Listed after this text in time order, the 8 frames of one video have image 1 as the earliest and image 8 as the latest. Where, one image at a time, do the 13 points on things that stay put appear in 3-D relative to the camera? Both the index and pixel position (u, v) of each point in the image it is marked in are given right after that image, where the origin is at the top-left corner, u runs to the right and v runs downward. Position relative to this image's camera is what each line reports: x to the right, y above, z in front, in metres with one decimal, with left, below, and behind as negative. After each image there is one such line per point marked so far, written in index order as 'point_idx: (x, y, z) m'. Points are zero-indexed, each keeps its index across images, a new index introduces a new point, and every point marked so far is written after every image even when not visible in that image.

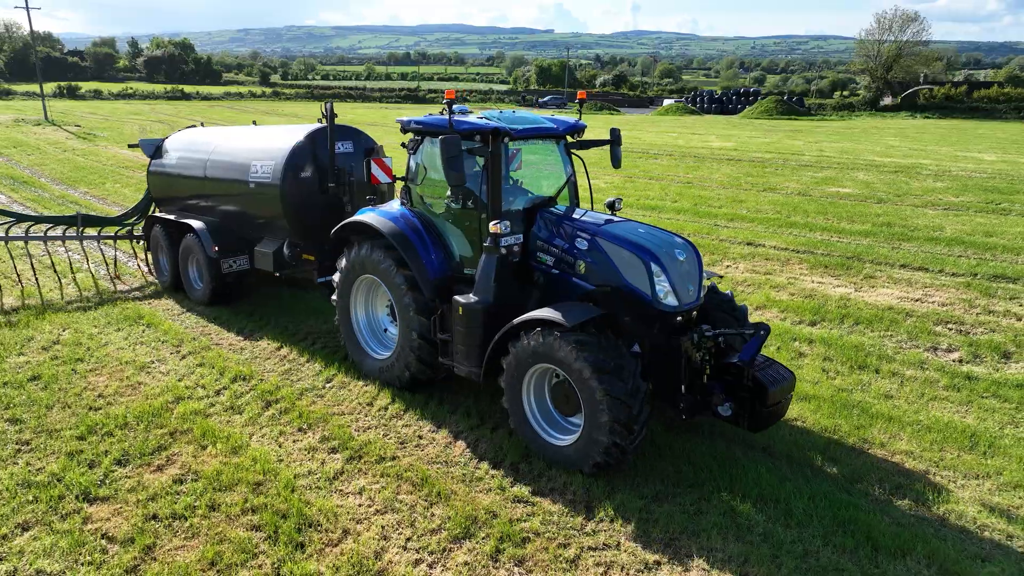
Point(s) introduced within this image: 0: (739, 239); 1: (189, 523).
0: (+4.0, +0.9, +12.2) m
1: (-1.9, -1.3, +4.0) m
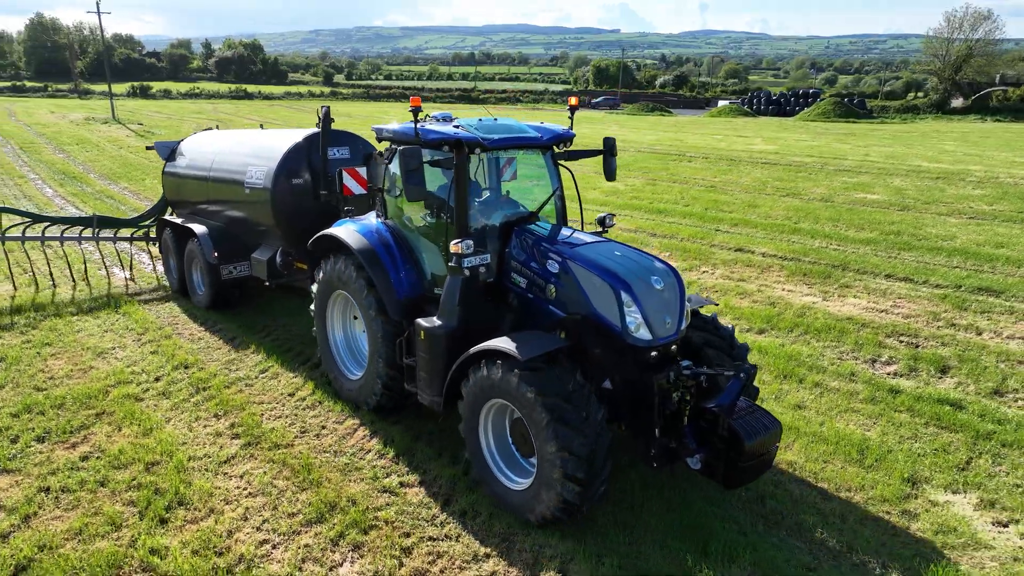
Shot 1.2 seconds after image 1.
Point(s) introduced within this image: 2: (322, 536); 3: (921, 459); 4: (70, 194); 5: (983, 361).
0: (+3.8, +0.8, +12.1) m
1: (-2.7, -1.3, +4.3) m
2: (-1.1, -1.4, +4.0) m
3: (+2.8, -1.2, +4.8) m
4: (-12.0, +2.6, +19.2) m
5: (+4.3, -0.7, +6.4) m
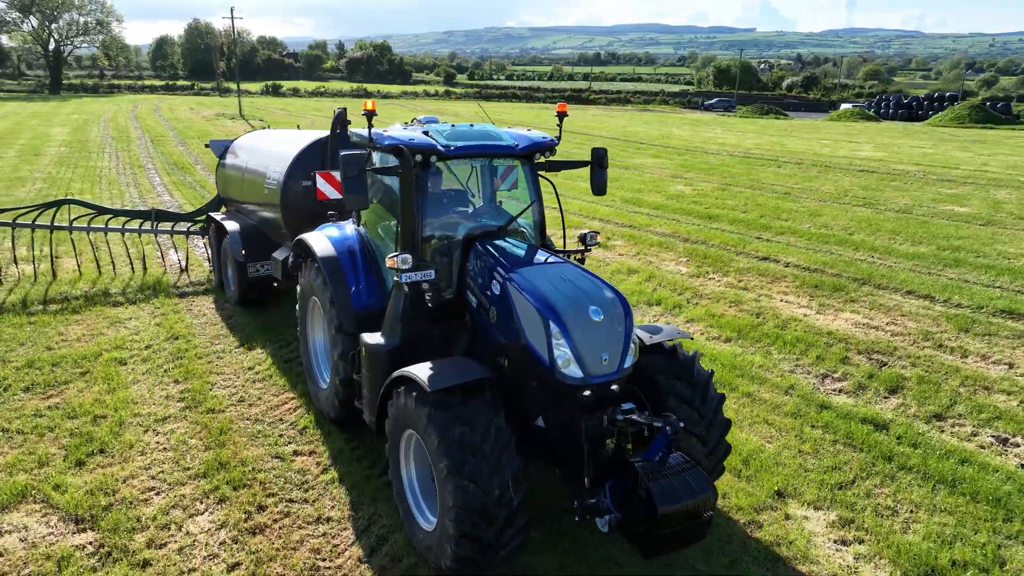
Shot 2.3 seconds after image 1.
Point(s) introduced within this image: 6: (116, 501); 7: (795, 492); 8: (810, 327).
0: (+4.2, +0.6, +11.7) m
1: (-3.6, -1.1, +5.1) m
2: (-2.0, -1.3, +4.5) m
3: (+2.0, -1.2, +4.7) m
4: (-10.2, +3.2, +21.2) m
5: (+3.7, -0.8, +6.1) m
6: (-2.5, -1.3, +4.3) m
7: (+1.8, -1.3, +4.5) m
8: (+3.3, -0.4, +7.7) m
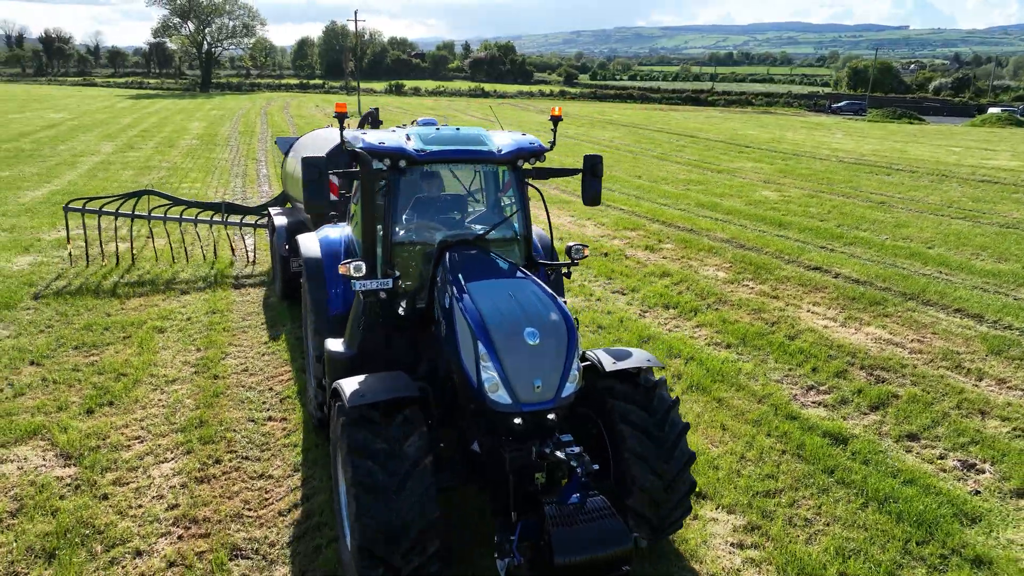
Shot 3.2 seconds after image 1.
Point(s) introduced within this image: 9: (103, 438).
0: (+4.9, +0.4, +11.3) m
1: (-3.9, -0.8, +6.0) m
2: (-2.5, -1.1, +5.1) m
3: (+1.5, -1.3, +4.7) m
4: (-7.7, +3.7, +22.9) m
5: (+3.4, -0.9, +5.8) m
6: (-2.9, -1.1, +5.0) m
7: (+1.3, -1.3, +4.5) m
8: (+3.3, -0.5, +7.4) m
9: (-3.0, -1.1, +5.1) m
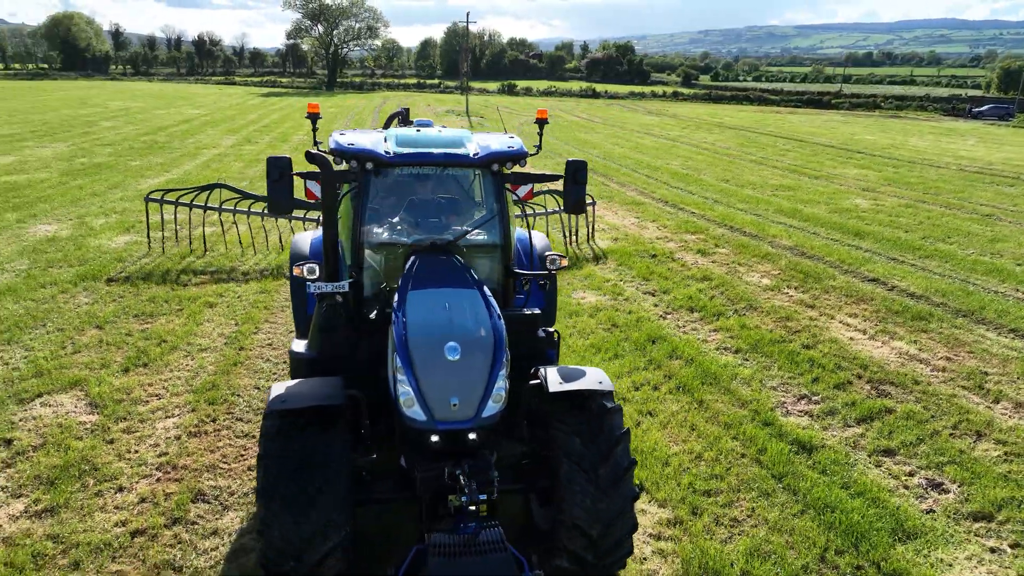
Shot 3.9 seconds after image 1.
0: (+5.6, +0.2, +10.7) m
1: (-4.0, -0.6, +6.8) m
2: (-2.7, -0.9, +5.8) m
3: (+1.1, -1.3, +4.8) m
4: (-4.9, +4.1, +24.1) m
5: (+3.2, -1.0, +5.5) m
6: (-3.2, -0.9, +5.7) m
7: (+0.9, -1.3, +4.6) m
8: (+3.4, -0.6, +7.2) m
9: (-3.2, -0.9, +5.9) m
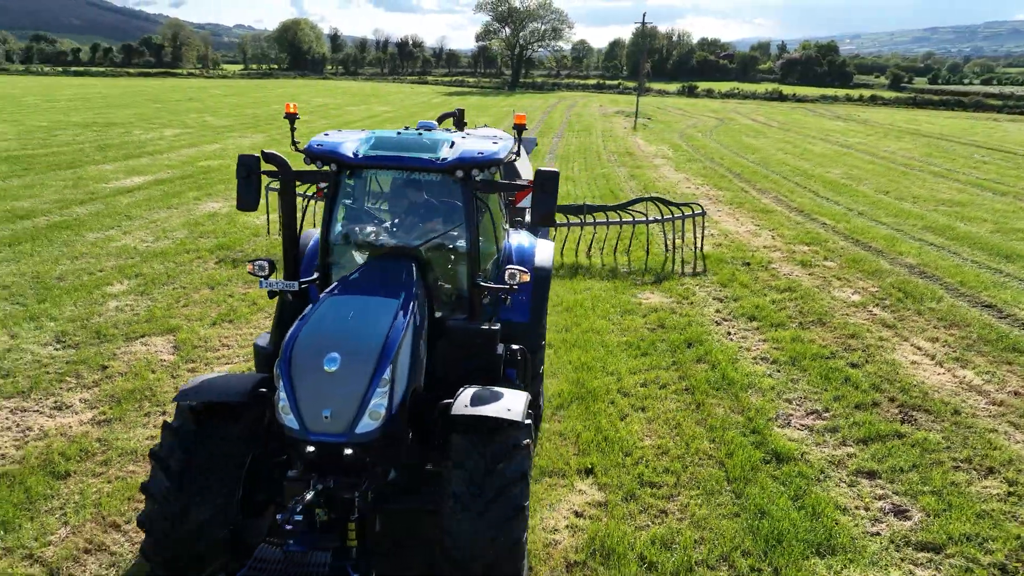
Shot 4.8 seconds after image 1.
0: (+6.7, -0.2, +9.7) m
1: (-3.5, -0.2, +8.1) m
2: (-2.6, -0.6, +6.8) m
3: (+0.9, -1.2, +4.9) m
4: (0.0, +4.3, +25.1) m
5: (+3.1, -1.2, +5.2) m
6: (-3.0, -0.6, +6.9) m
7: (+0.6, -1.3, +4.8) m
8: (+3.7, -0.8, +6.7) m
9: (-3.0, -0.5, +7.0) m
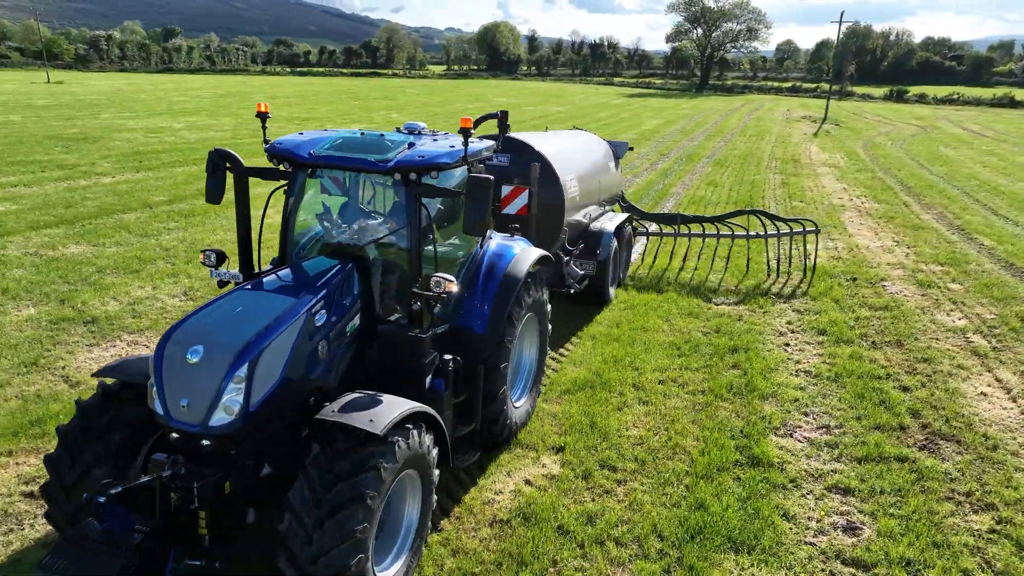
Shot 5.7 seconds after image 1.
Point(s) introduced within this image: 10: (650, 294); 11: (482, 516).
0: (+7.6, -0.6, +8.3) m
1: (-2.7, +0.2, +9.3) m
2: (-2.1, -0.3, +7.8) m
3: (+0.7, -1.2, +5.2) m
4: (+5.2, +4.2, +24.9) m
5: (+2.9, -1.3, +4.8) m
6: (-2.5, -0.2, +8.0) m
7: (+0.4, -1.2, +5.1) m
8: (+3.9, -1.0, +6.2) m
9: (-2.5, -0.2, +8.1) m
10: (+1.8, -0.1, +9.3) m
11: (-0.2, -1.4, +4.3) m
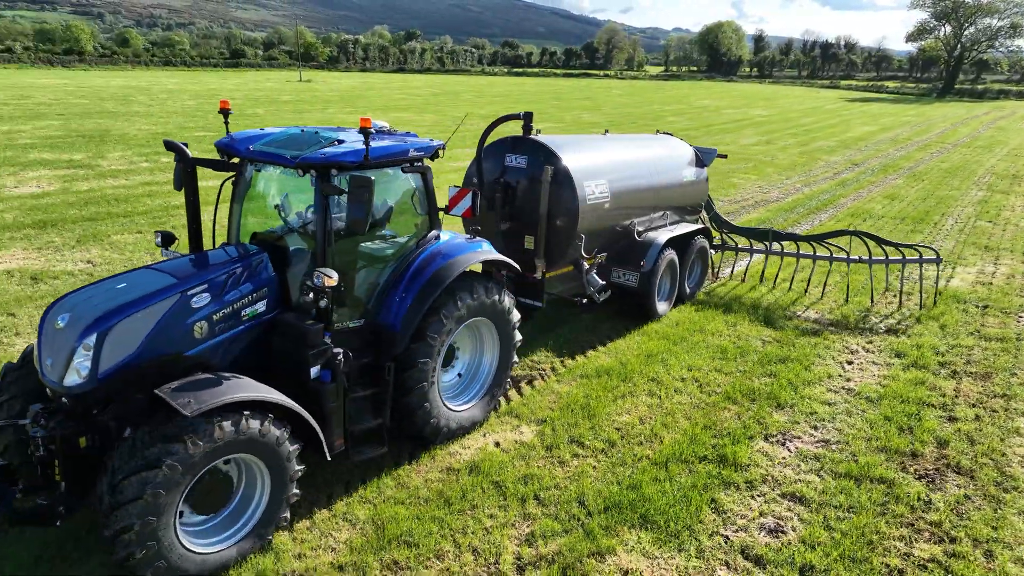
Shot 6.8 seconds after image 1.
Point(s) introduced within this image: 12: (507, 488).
0: (+8.1, -1.2, +6.7) m
1: (-1.4, +0.5, +10.4) m
2: (-1.3, 0.0, +8.8) m
3: (+0.6, -1.1, +5.5) m
4: (+10.8, +3.6, +23.2) m
5: (+2.6, -1.4, +4.6) m
6: (-1.7, +0.1, +9.1) m
7: (+0.3, -1.1, +5.5) m
8: (+3.9, -1.2, +5.7) m
9: (-1.6, +0.1, +9.2) m
10: (+2.9, -0.2, +9.1) m
11: (-0.5, -1.2, +5.0) m
12: (0.0, -1.3, +4.6) m
